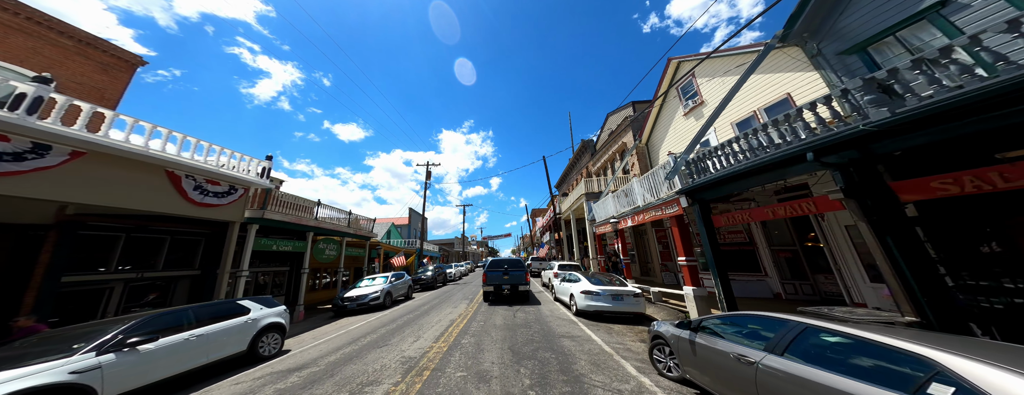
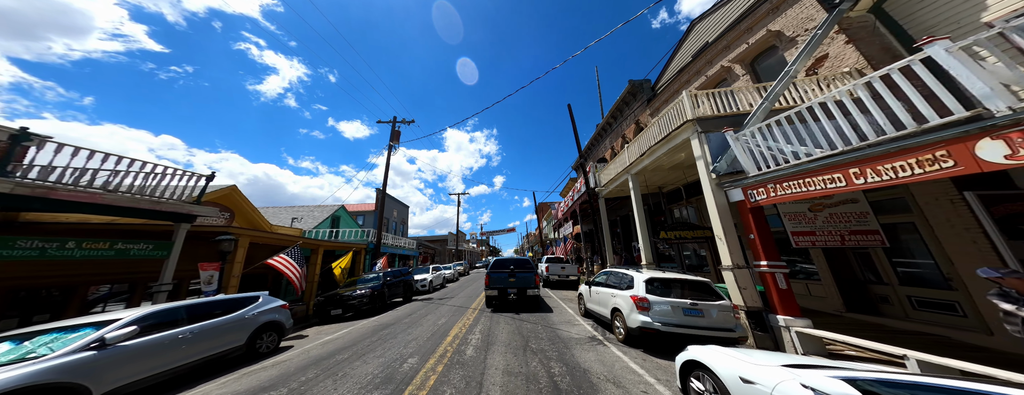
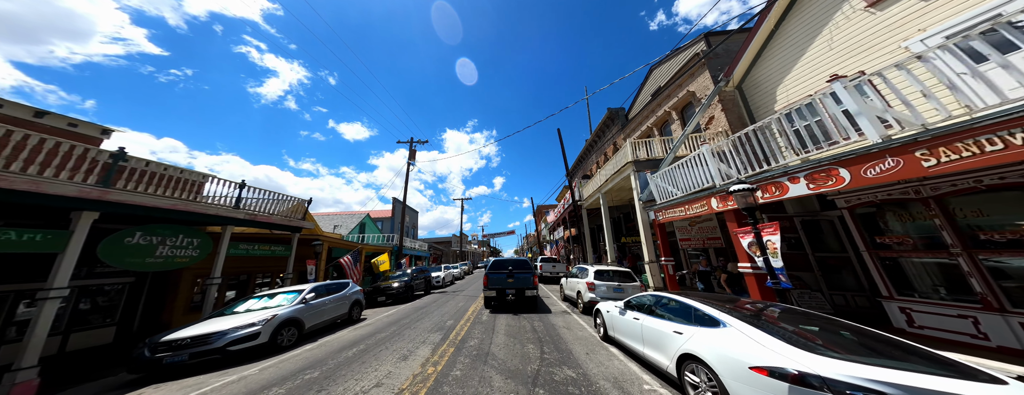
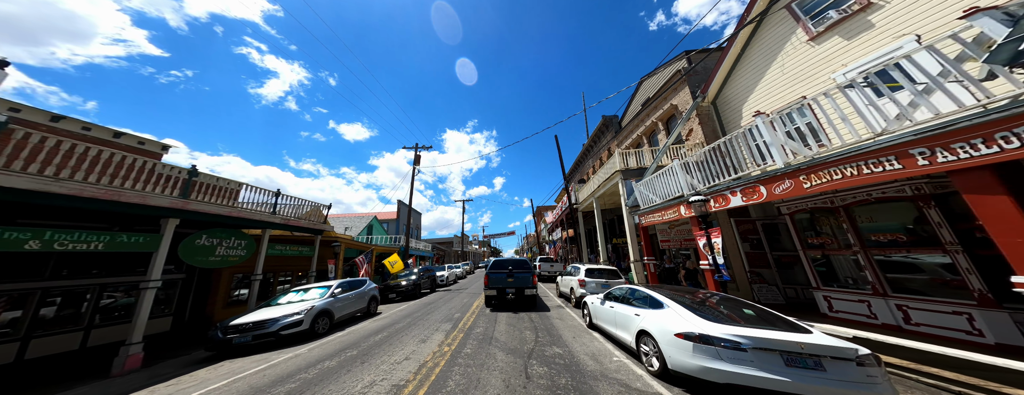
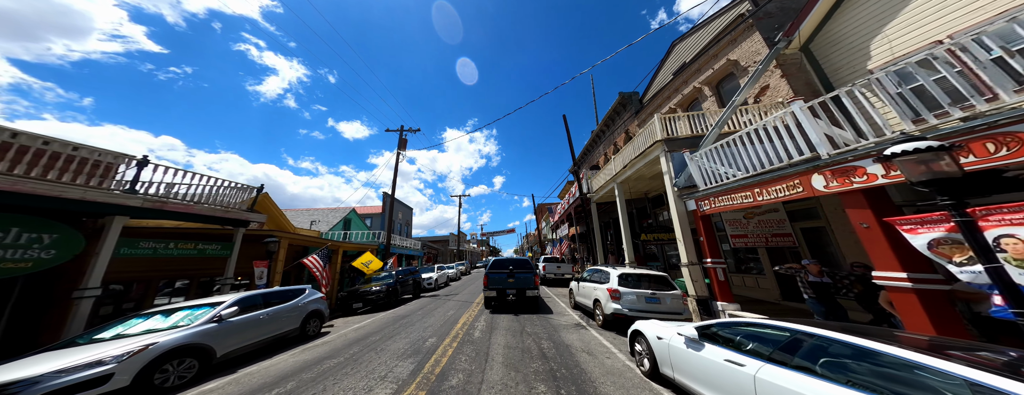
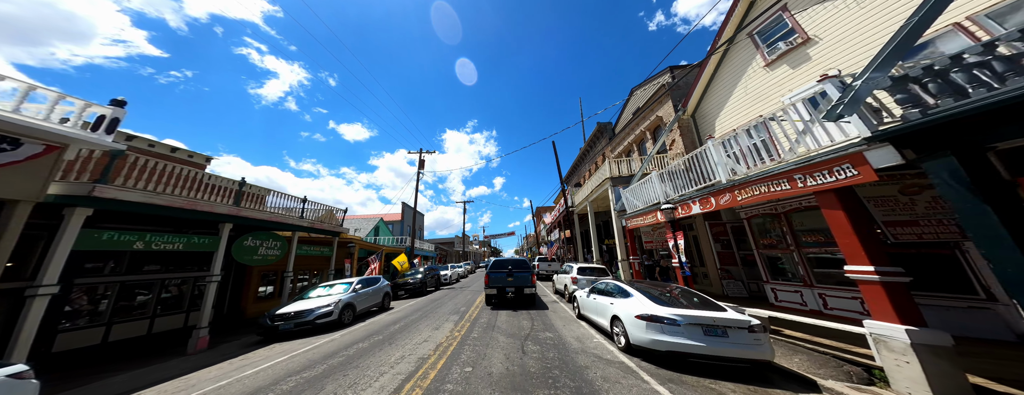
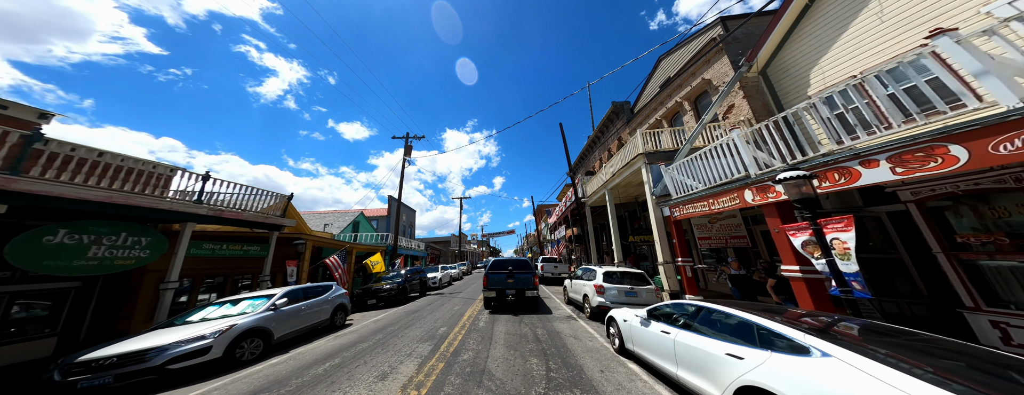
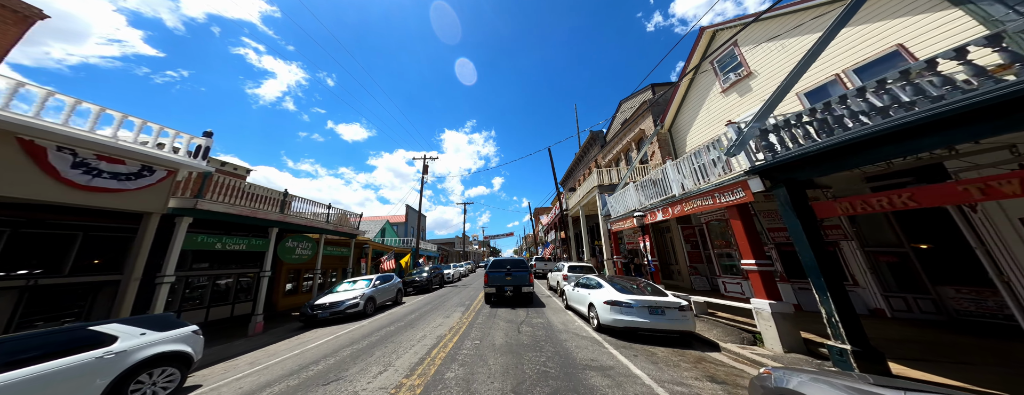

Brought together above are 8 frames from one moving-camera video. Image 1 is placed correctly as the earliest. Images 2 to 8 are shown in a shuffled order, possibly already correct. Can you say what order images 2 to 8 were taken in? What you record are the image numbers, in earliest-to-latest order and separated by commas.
8, 6, 4, 3, 7, 5, 2
